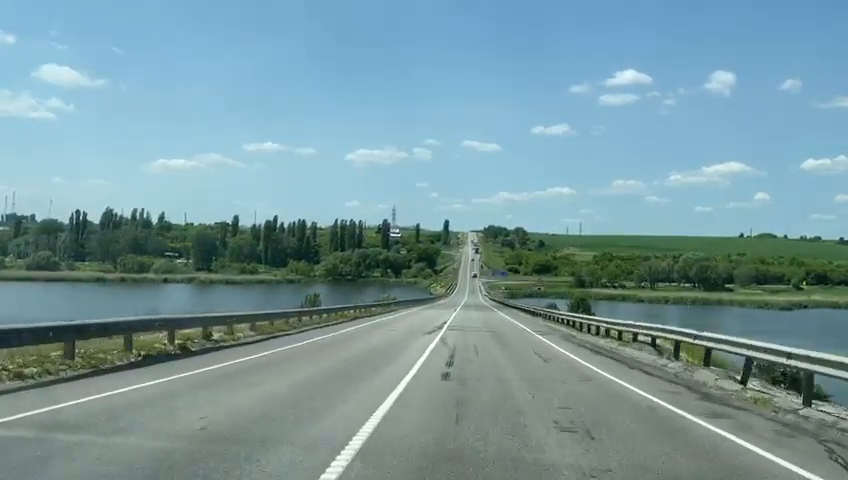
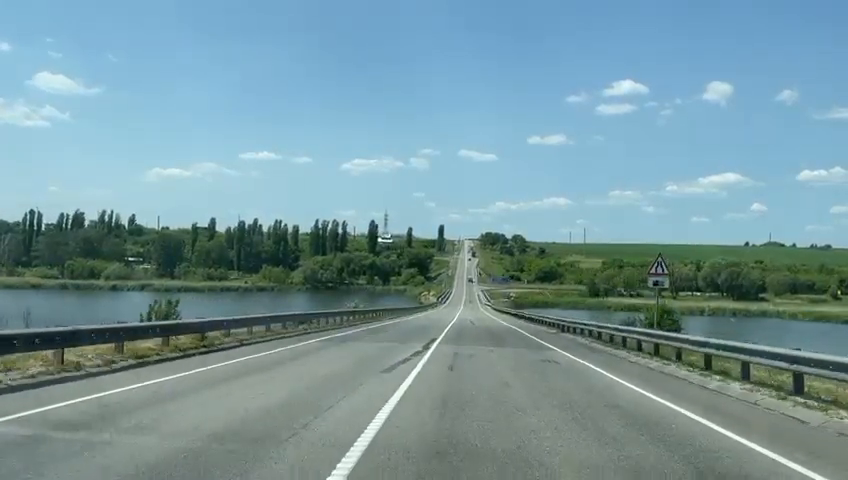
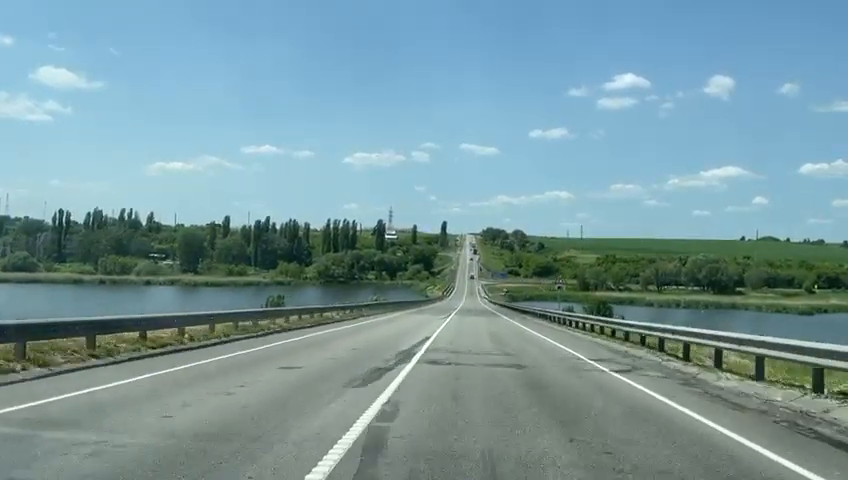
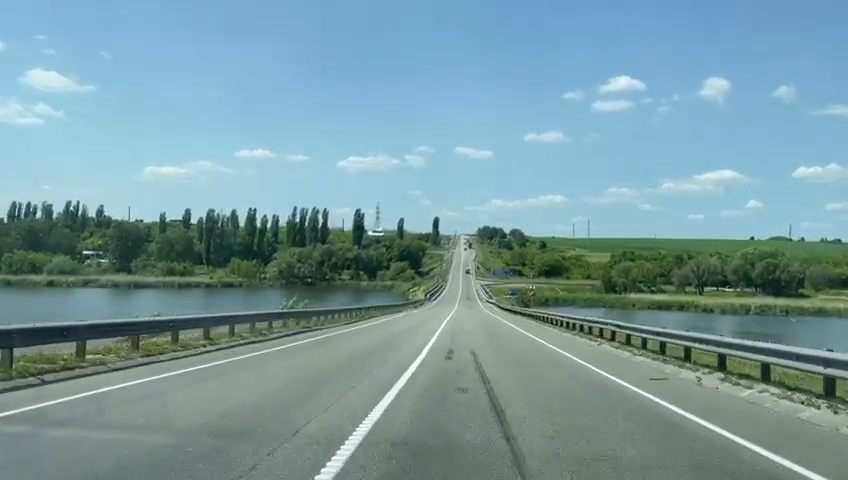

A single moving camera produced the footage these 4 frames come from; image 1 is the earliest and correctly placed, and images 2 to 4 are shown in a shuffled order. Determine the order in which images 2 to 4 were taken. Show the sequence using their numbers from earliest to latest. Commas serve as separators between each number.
3, 2, 4
